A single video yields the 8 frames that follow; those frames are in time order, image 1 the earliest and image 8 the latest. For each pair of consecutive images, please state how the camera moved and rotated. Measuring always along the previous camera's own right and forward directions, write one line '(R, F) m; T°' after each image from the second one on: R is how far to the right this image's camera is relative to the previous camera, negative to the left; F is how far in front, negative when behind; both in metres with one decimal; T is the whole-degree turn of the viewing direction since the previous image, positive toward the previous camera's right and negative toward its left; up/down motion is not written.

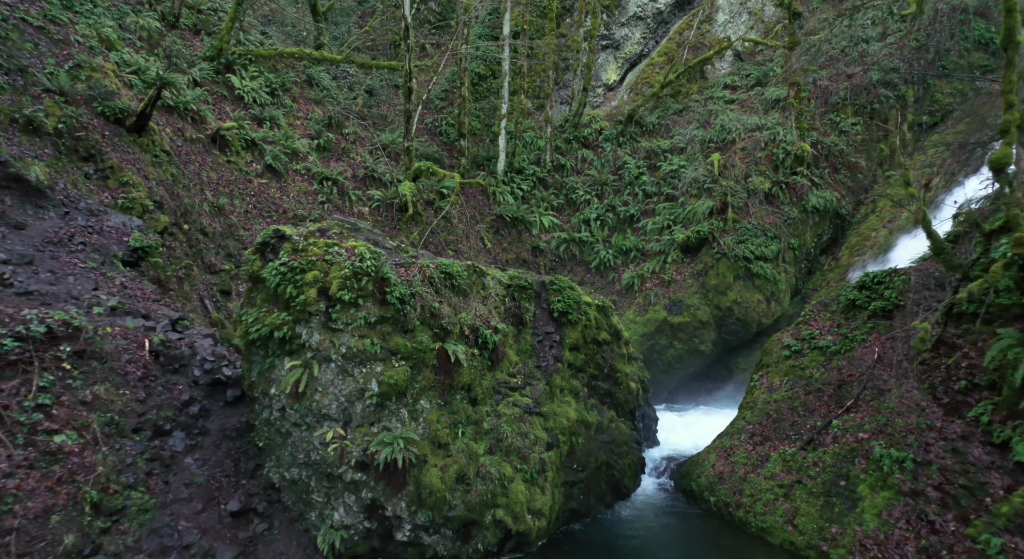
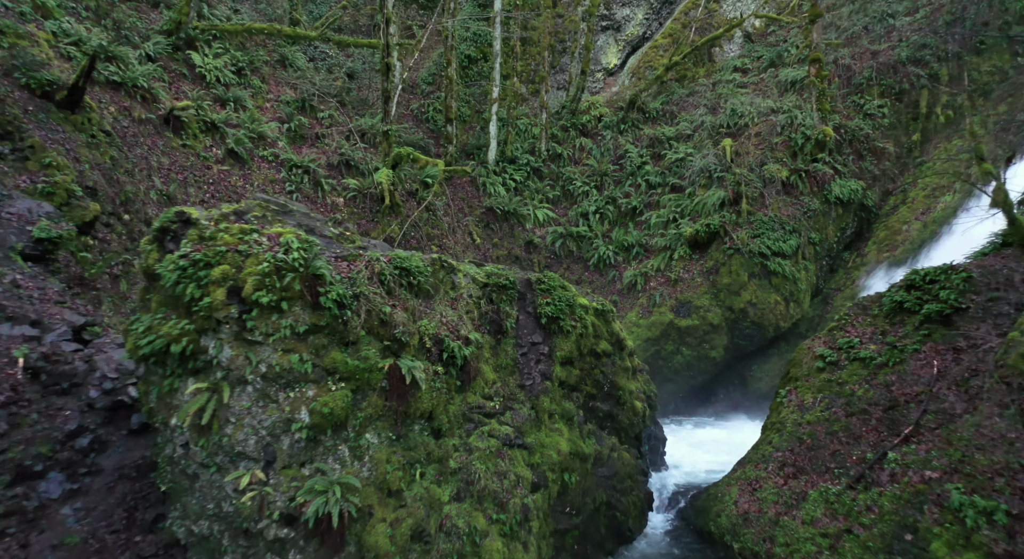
(+0.3, +1.8) m; 0°
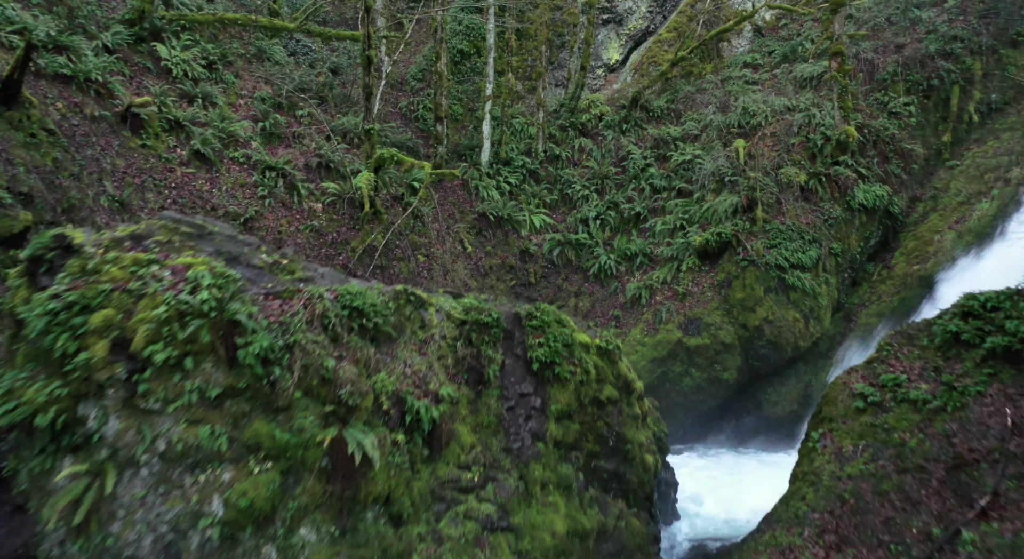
(+0.1, +1.4) m; 0°
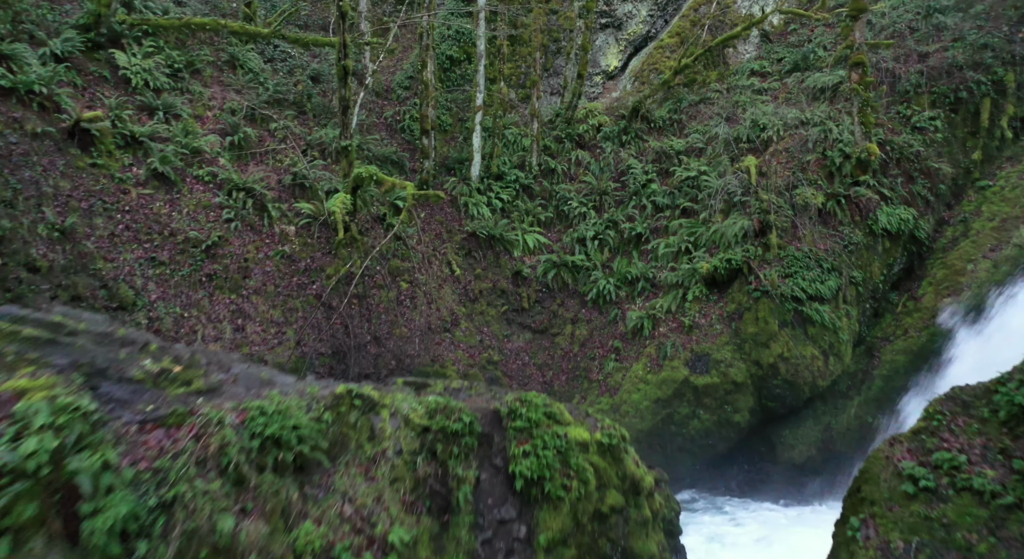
(+0.1, +1.4) m; 0°
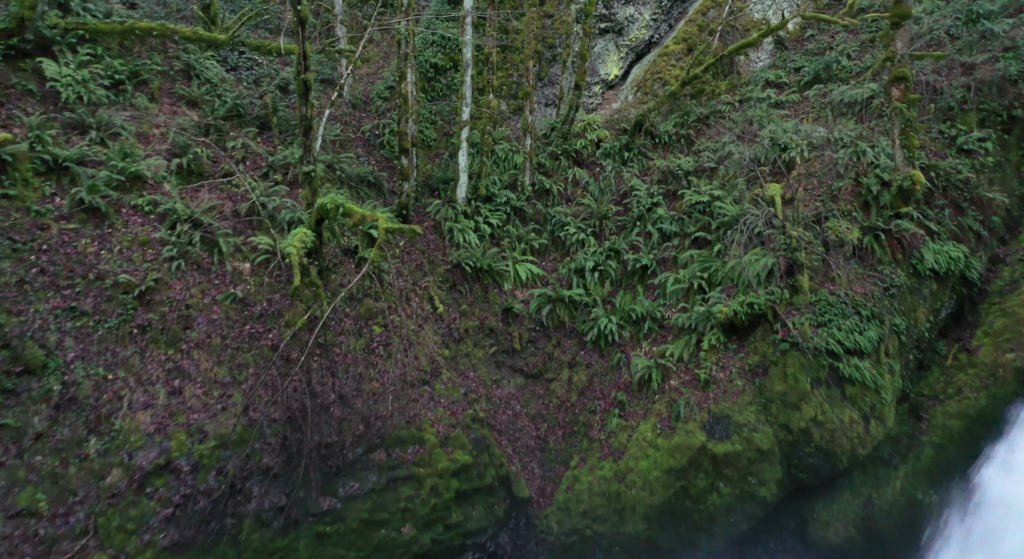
(+0.1, +2.0) m; 0°
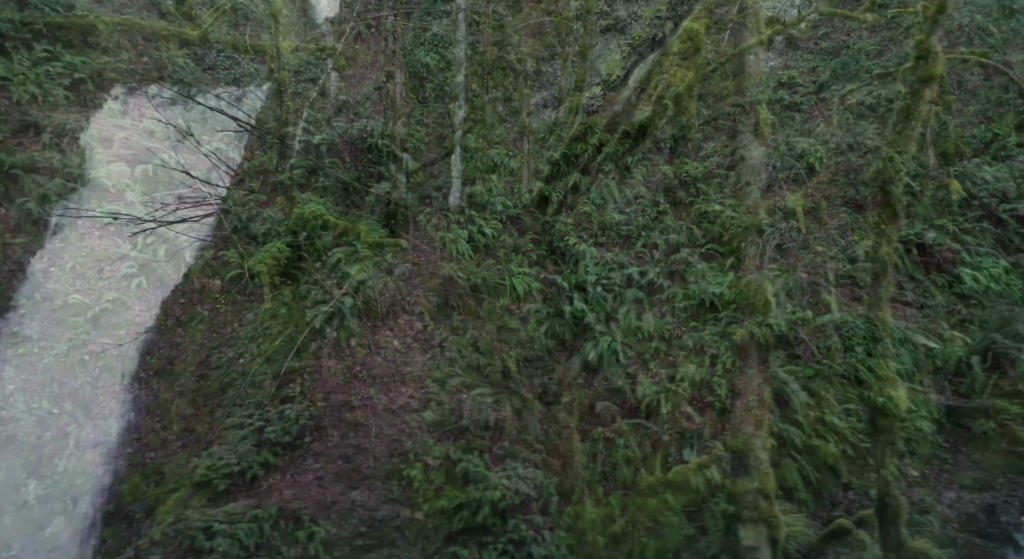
(0.0, +1.1) m; 0°
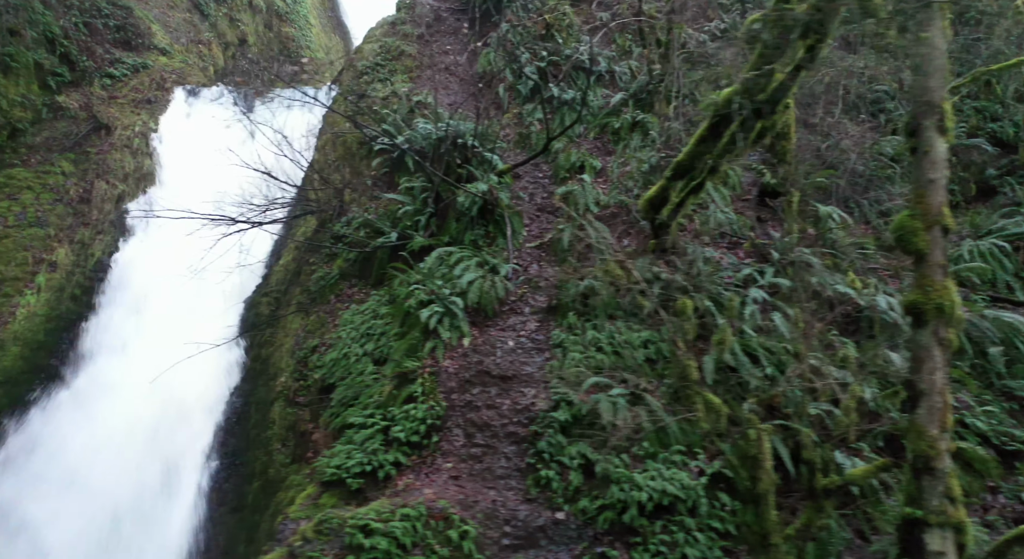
(-1.1, +0.1) m; 0°
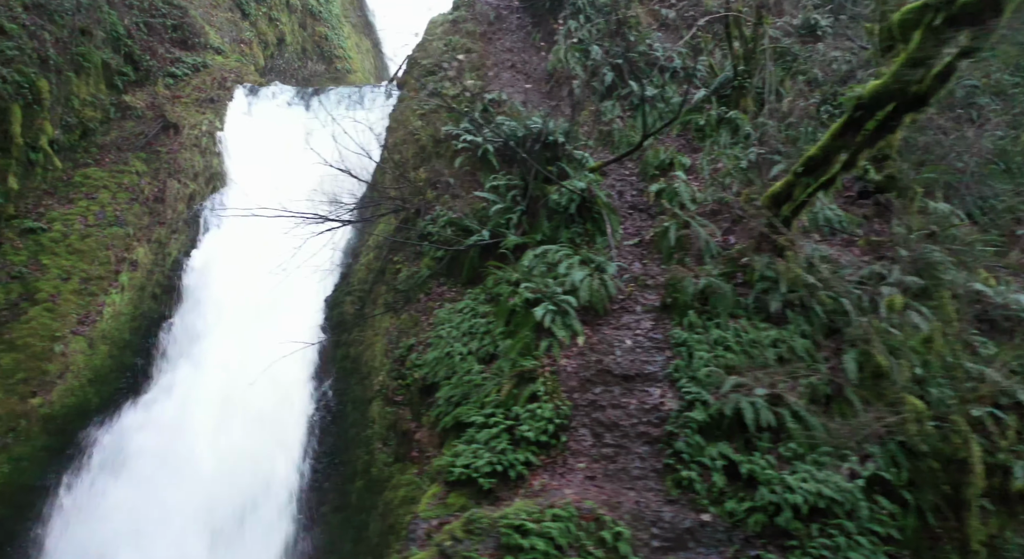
(-1.1, +0.1) m; -1°
